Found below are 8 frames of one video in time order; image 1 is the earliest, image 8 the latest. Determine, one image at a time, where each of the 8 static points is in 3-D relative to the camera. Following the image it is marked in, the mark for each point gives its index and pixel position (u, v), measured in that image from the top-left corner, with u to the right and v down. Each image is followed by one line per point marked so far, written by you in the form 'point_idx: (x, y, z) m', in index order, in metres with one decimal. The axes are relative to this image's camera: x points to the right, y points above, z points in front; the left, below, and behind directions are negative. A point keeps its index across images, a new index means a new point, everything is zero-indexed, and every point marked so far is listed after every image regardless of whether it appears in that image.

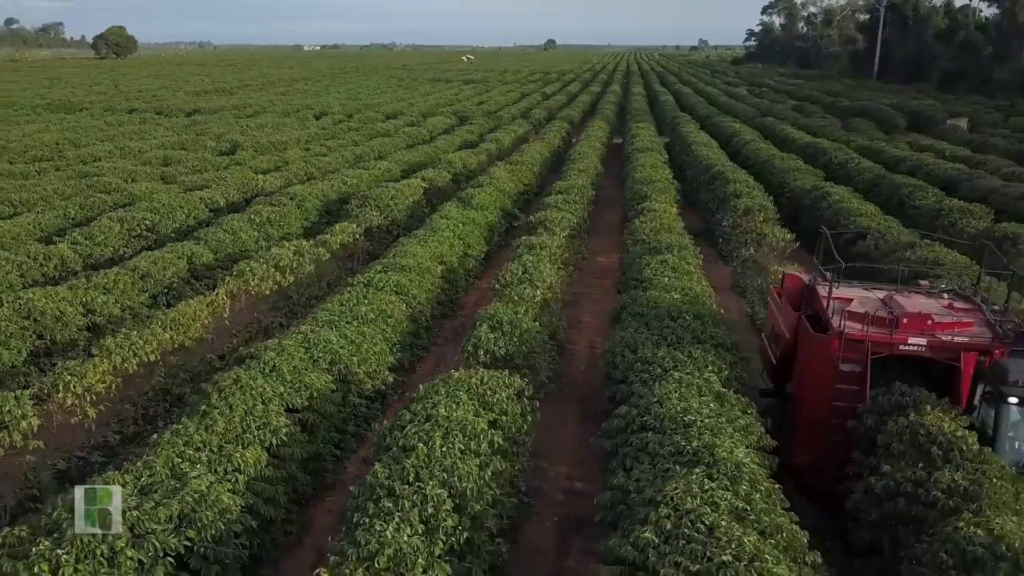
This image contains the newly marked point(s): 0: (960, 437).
0: (+5.1, -1.7, +9.2) m
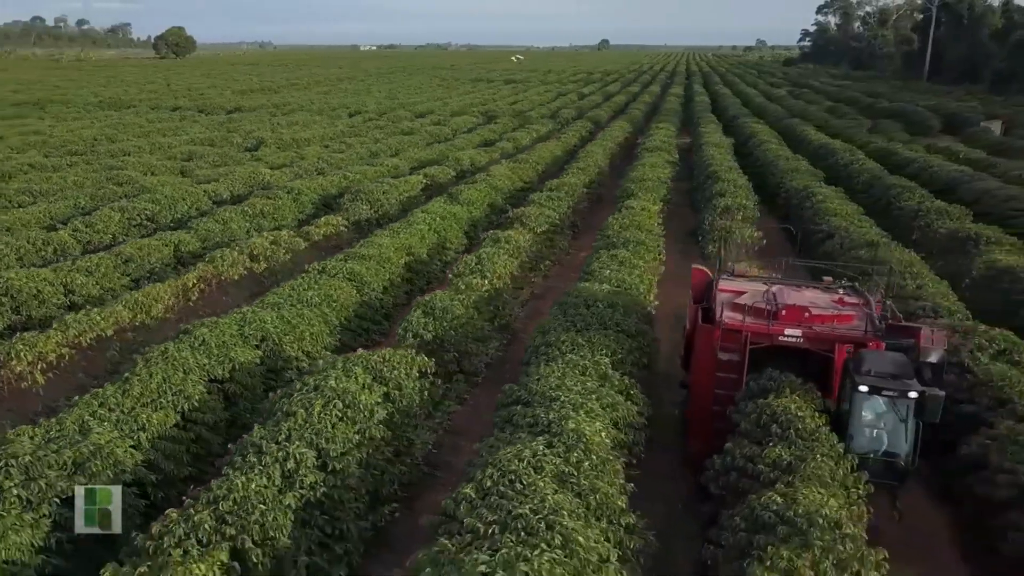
0: (+3.4, -1.5, +9.8) m
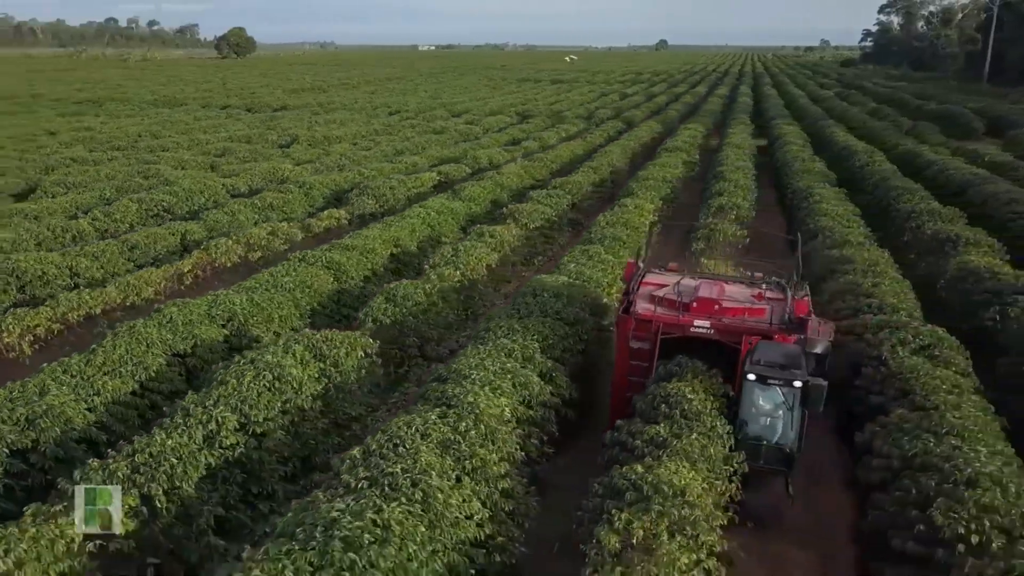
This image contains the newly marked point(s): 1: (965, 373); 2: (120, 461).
0: (+2.2, -1.4, +10.4) m
1: (+6.9, -1.3, +12.2) m
2: (-4.6, -2.0, +9.4) m
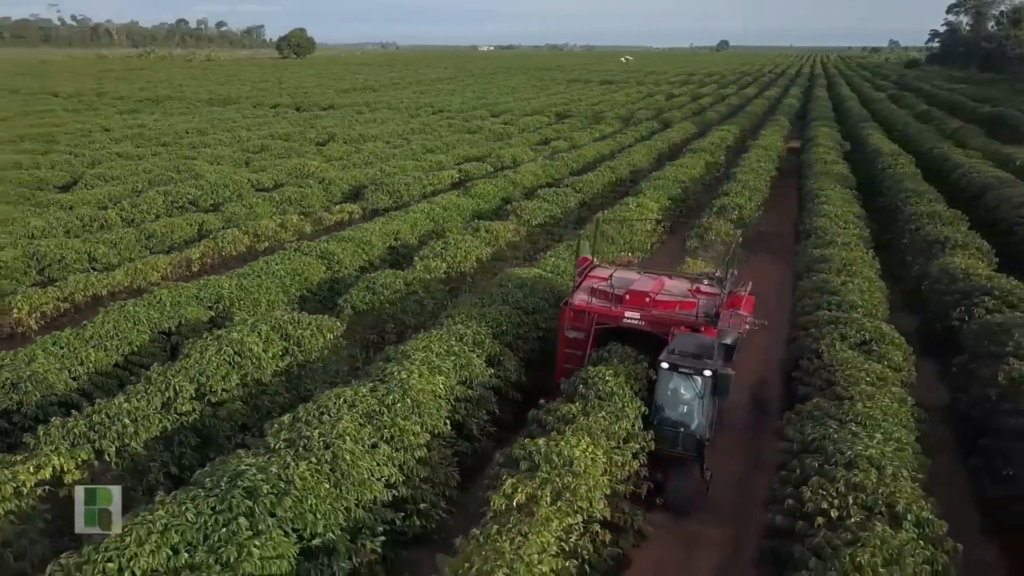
0: (+1.2, -1.2, +11.0) m
1: (+6.0, -1.2, +12.5) m
2: (-5.6, -1.7, +10.5) m
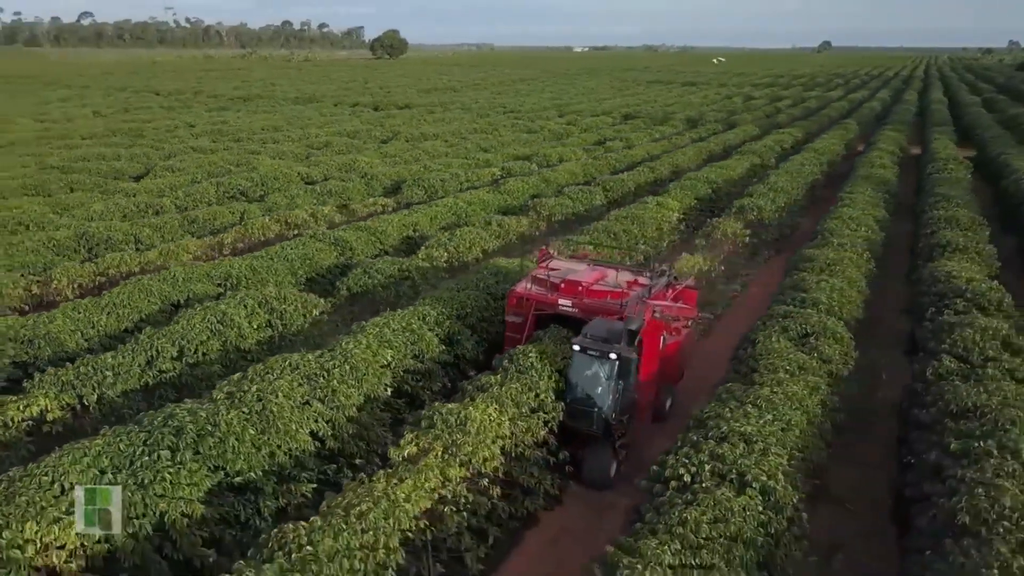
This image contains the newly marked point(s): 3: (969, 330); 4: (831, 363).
0: (+0.2, -1.0, +12.0) m
1: (+5.1, -1.1, +13.0) m
2: (-6.7, -1.3, +12.2) m
3: (+7.7, -0.7, +13.4) m
4: (+5.2, -1.2, +13.0) m
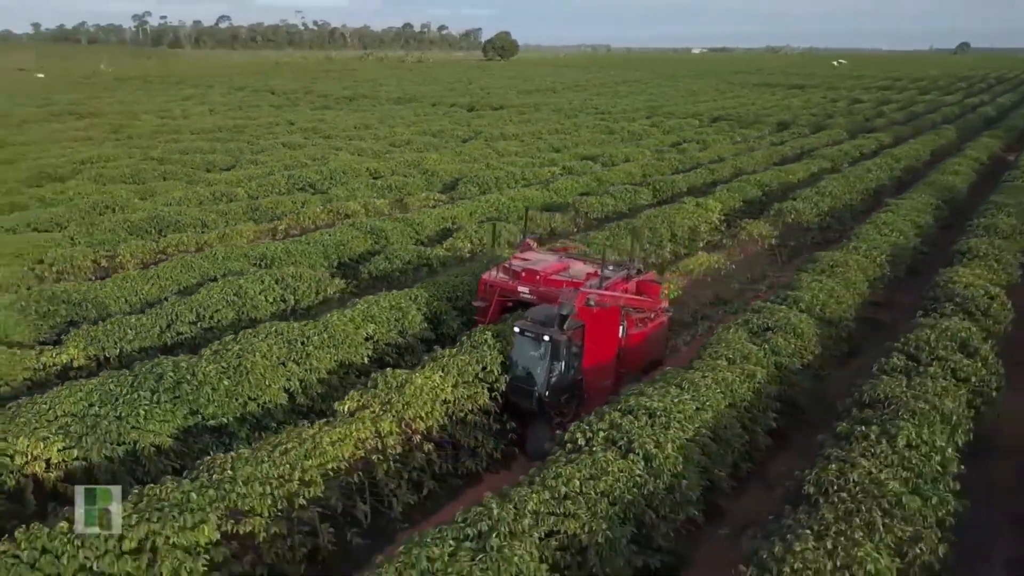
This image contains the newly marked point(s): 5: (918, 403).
0: (-0.5, -0.7, +13.2) m
1: (+4.5, -1.1, +13.6) m
2: (-7.3, -0.7, +14.3) m
3: (+7.1, -0.7, +13.6) m
4: (+4.5, -1.1, +13.5) m
5: (+5.4, -1.5, +10.7) m
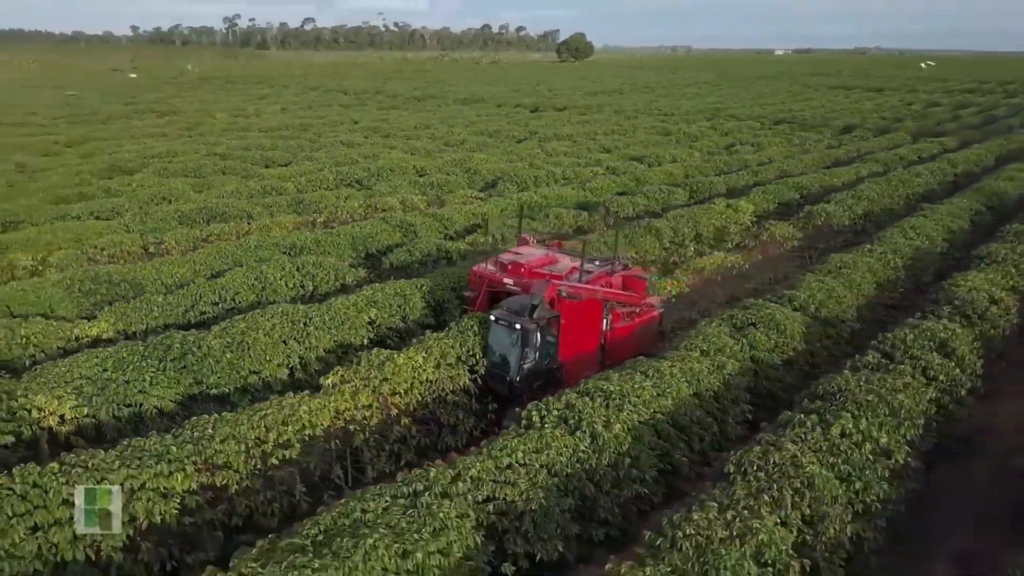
0: (-0.8, -0.5, +14.0) m
1: (+4.2, -1.0, +14.0) m
2: (-7.4, -0.3, +15.8) m
3: (+6.8, -0.8, +13.8) m
4: (+4.3, -1.1, +13.9) m
5: (+4.9, -1.5, +11.0) m
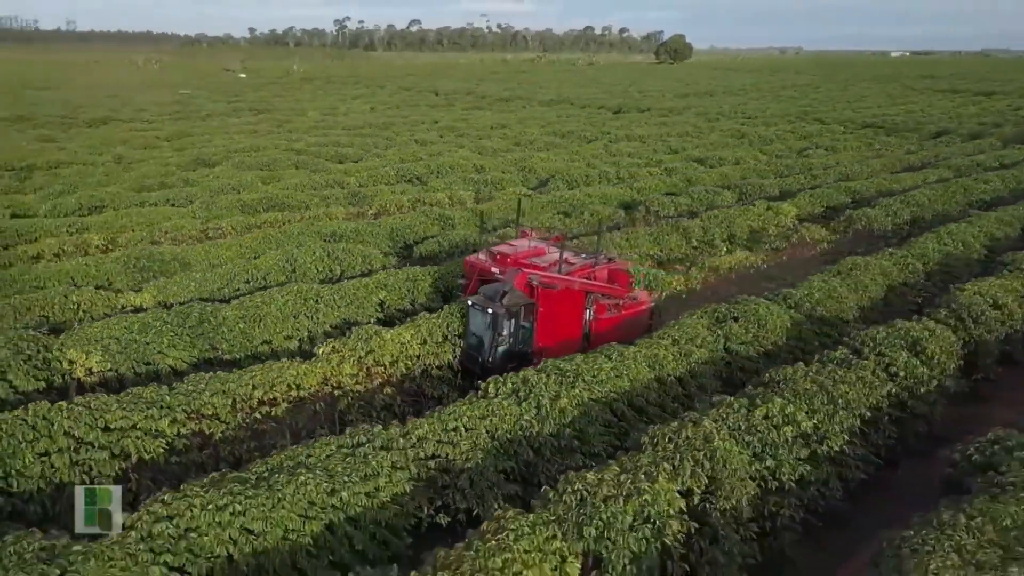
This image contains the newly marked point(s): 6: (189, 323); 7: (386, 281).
0: (-1.0, -0.2, +15.1) m
1: (+3.9, -0.9, +14.5) m
2: (-7.4, +0.2, +17.6) m
3: (+6.5, -0.7, +14.0) m
4: (+4.0, -1.0, +14.4) m
5: (+4.2, -1.4, +11.5) m
6: (-5.8, -0.6, +14.3) m
7: (-2.7, +0.2, +17.1) m
